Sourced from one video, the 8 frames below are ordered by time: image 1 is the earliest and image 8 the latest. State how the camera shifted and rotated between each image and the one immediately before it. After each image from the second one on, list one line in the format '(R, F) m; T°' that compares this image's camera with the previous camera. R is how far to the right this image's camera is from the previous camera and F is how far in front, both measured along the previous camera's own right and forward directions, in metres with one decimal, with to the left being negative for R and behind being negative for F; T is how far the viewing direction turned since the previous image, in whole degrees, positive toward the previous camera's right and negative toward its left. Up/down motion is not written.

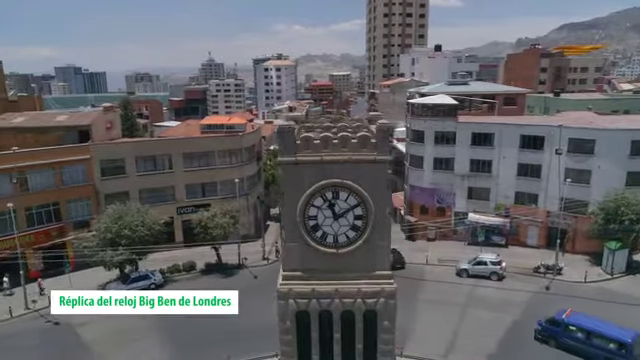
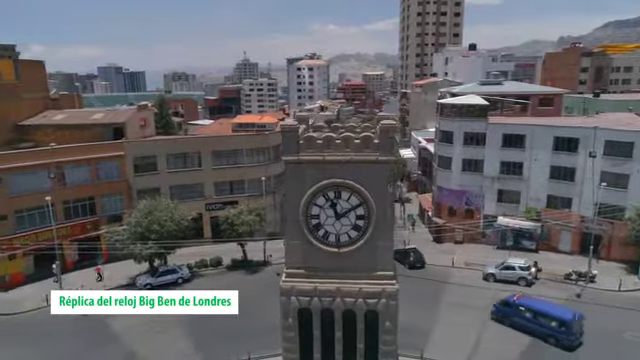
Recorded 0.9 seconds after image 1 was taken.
(+0.7, -0.1) m; -4°
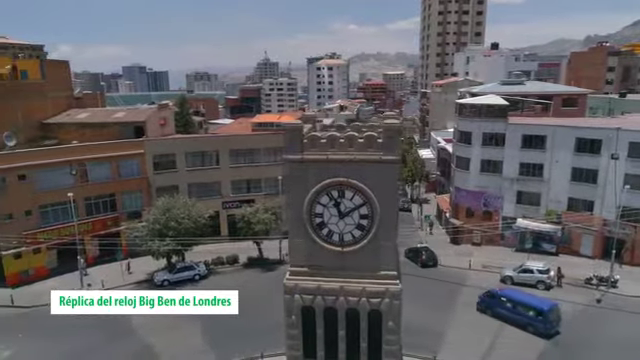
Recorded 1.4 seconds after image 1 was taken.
(+0.4, 0.0) m; -3°
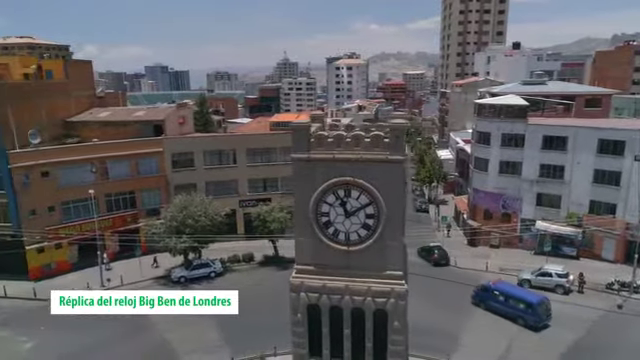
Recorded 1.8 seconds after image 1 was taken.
(+0.3, 0.0) m; -2°
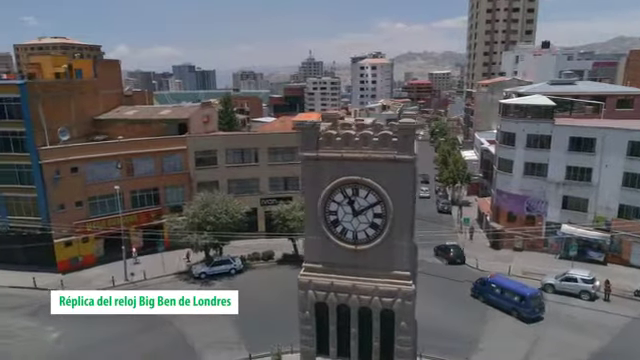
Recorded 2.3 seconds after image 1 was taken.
(+0.4, 0.0) m; -3°
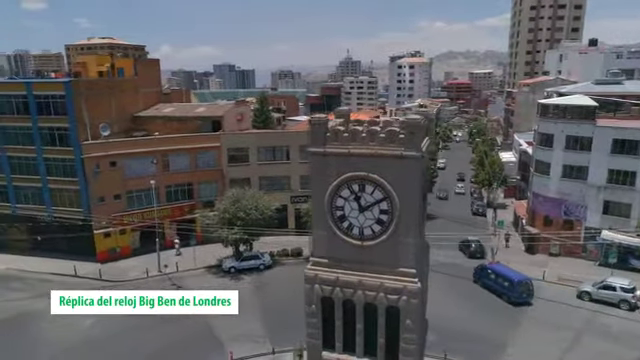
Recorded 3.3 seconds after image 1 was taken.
(+0.7, -0.1) m; -5°
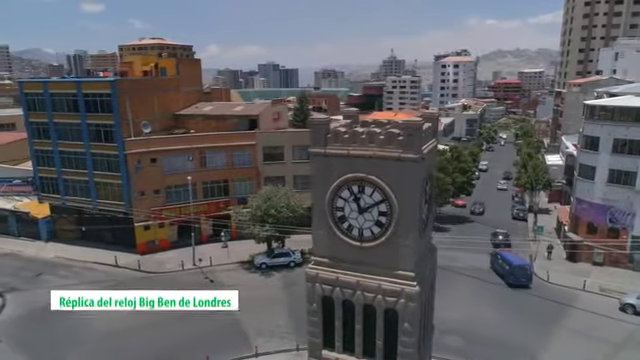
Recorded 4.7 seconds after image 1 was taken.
(+1.0, -0.1) m; -5°
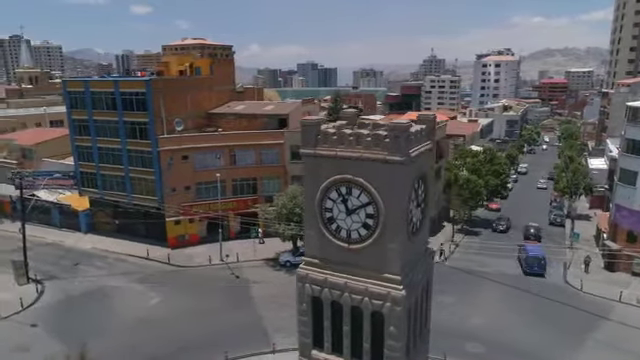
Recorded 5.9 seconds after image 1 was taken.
(+1.2, 0.0) m; -5°
